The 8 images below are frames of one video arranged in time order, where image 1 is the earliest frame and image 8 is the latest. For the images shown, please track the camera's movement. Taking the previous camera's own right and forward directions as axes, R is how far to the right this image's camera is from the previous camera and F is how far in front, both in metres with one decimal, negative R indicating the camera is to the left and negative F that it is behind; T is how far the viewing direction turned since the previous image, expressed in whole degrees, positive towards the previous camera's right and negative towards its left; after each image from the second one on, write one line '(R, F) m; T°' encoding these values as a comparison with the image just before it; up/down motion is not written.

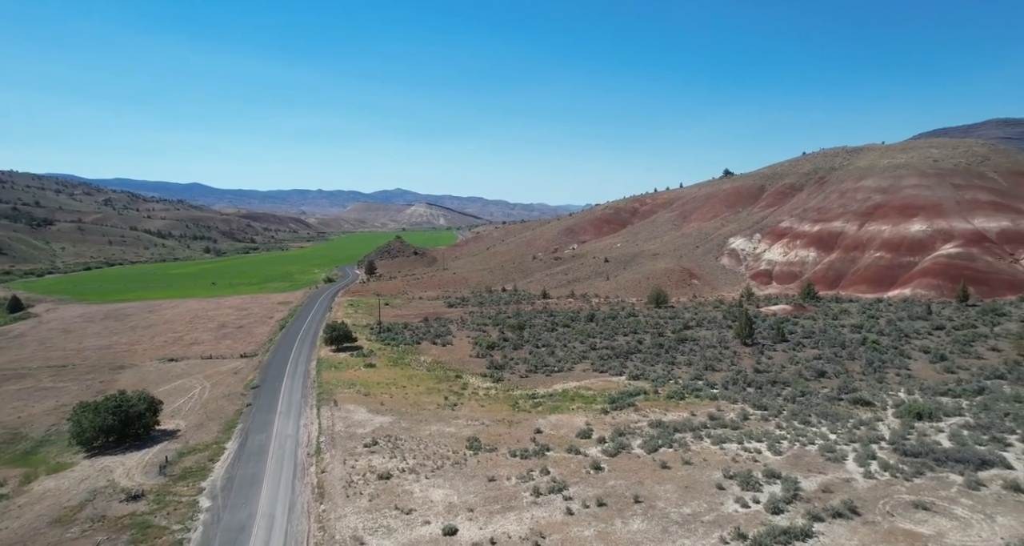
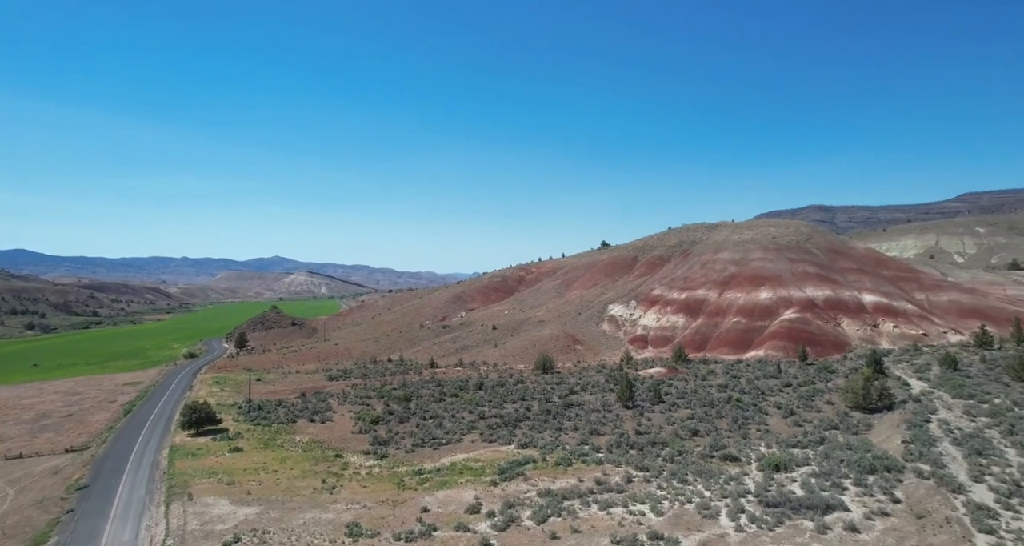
(+2.0, +1.4) m; +10°
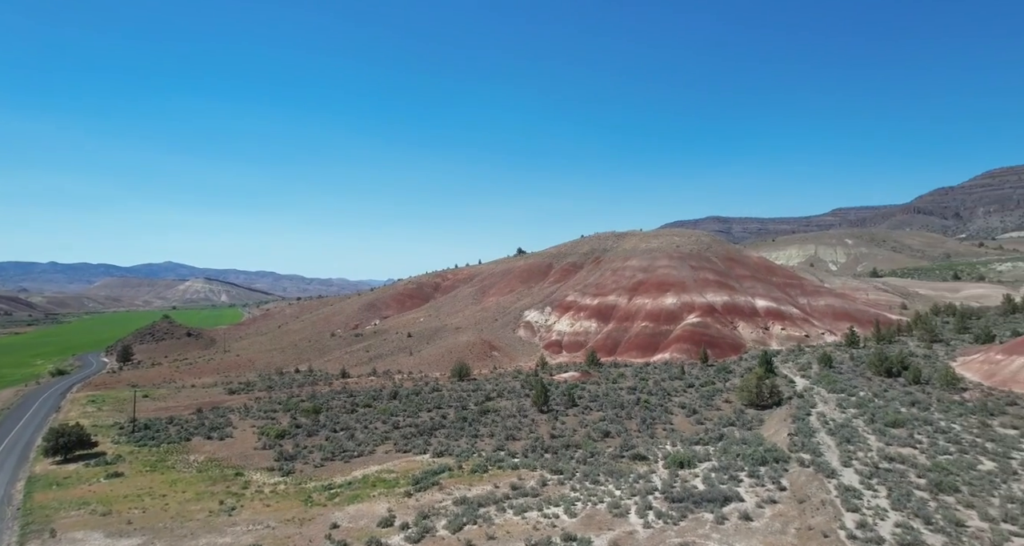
(0.0, -7.0) m; +7°
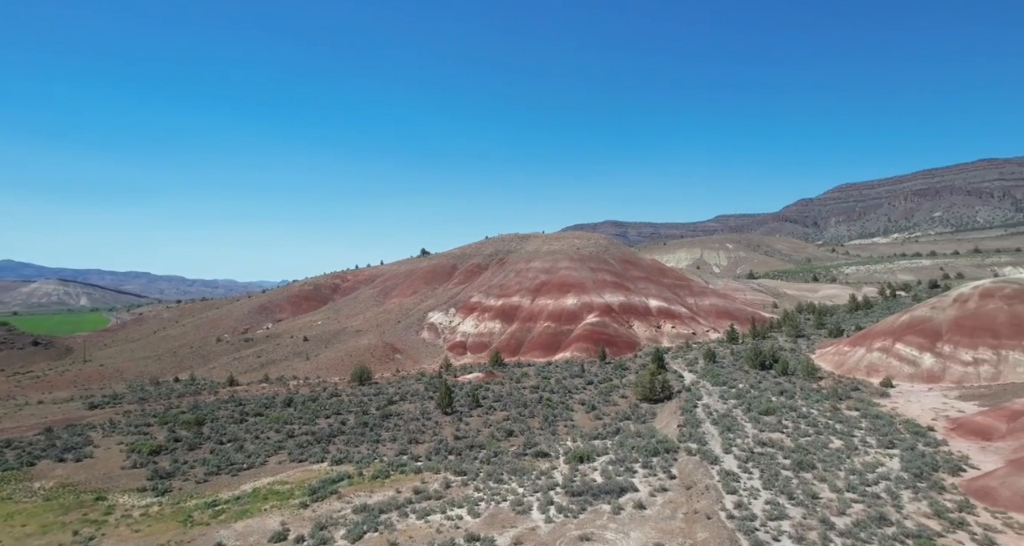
(-0.2, -4.8) m; +8°
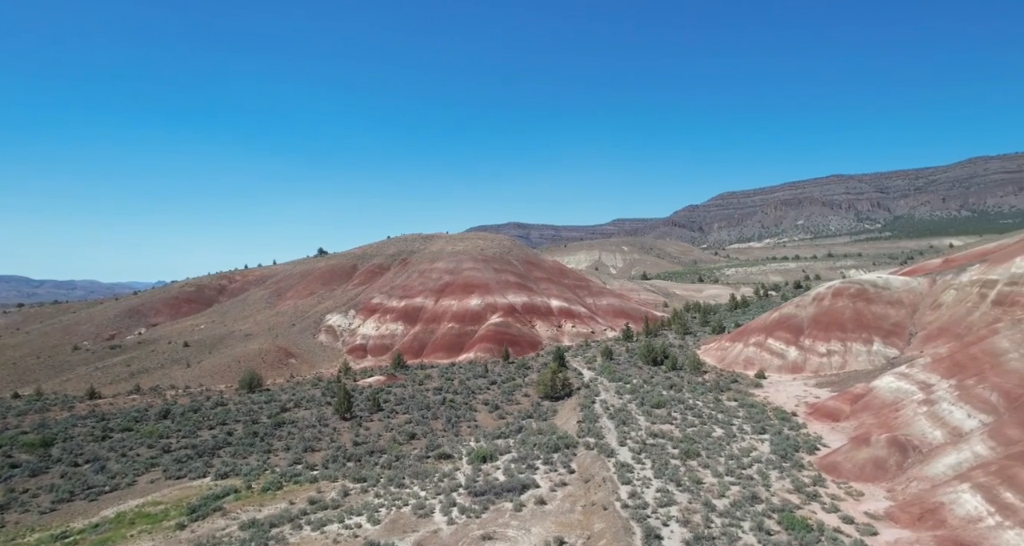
(0.0, -2.5) m; +8°
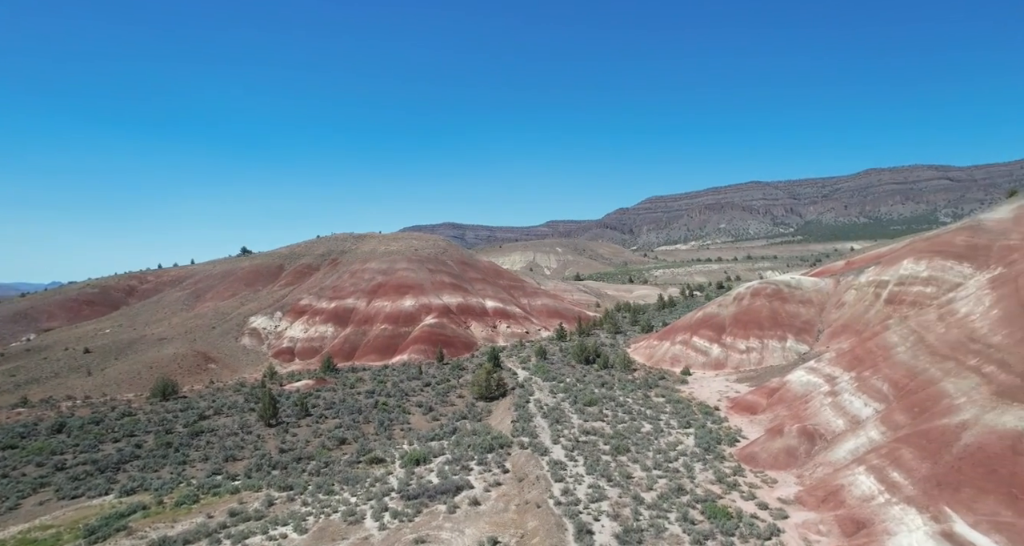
(0.0, -1.0) m; +6°
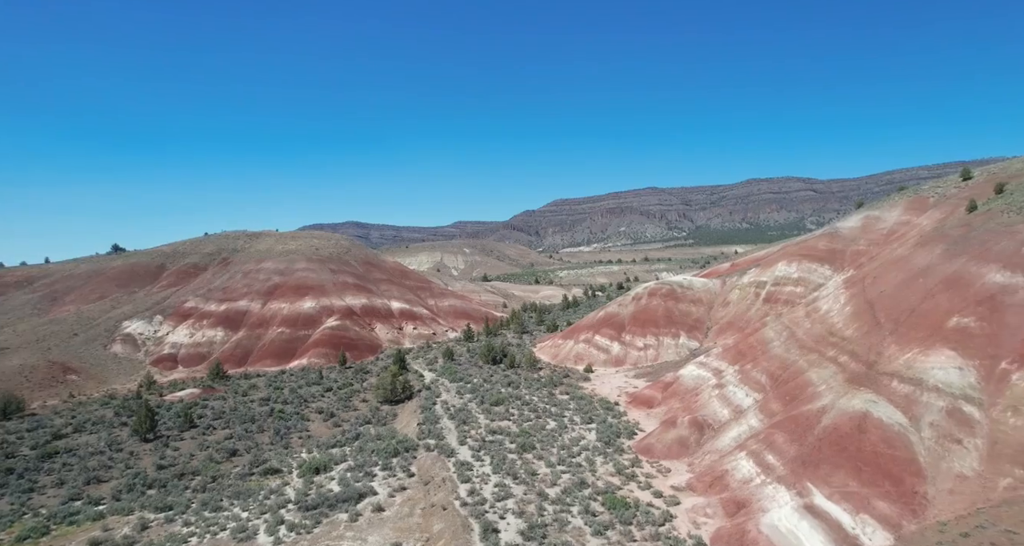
(0.0, -0.8) m; +8°
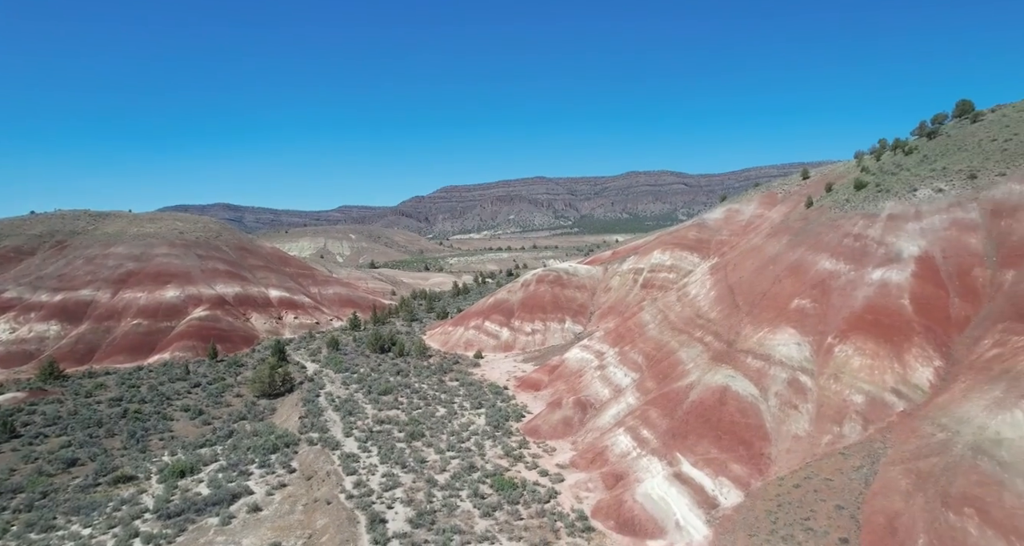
(0.0, -0.6) m; +9°
